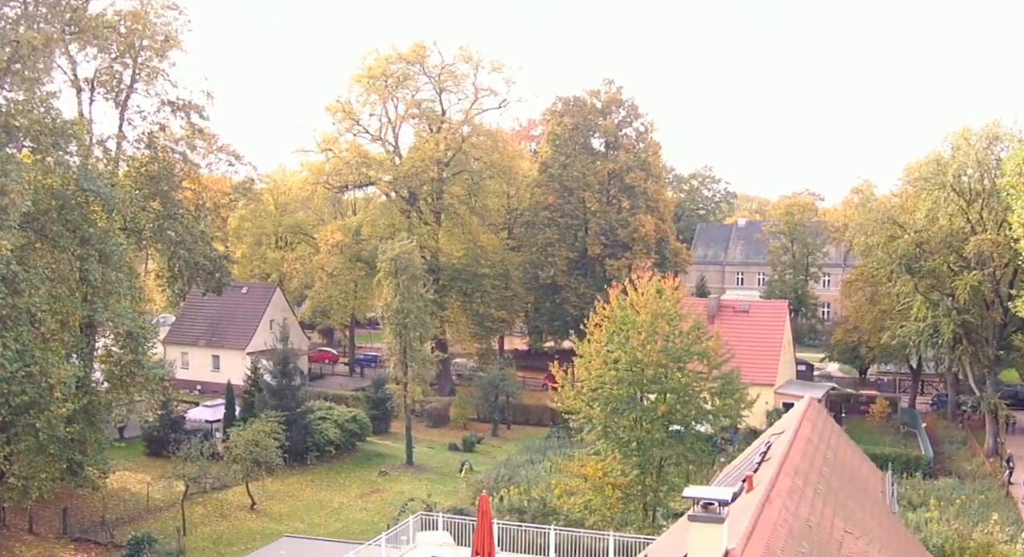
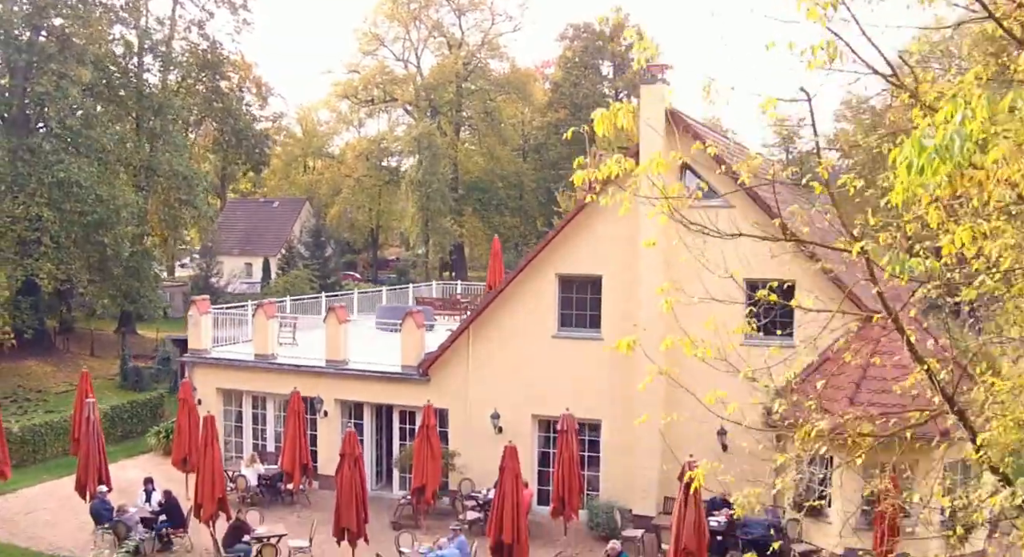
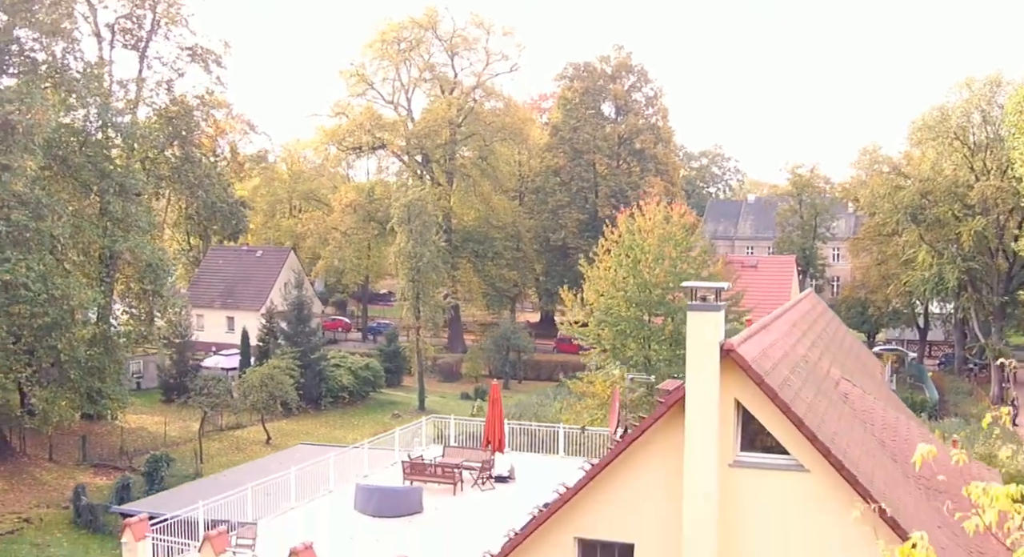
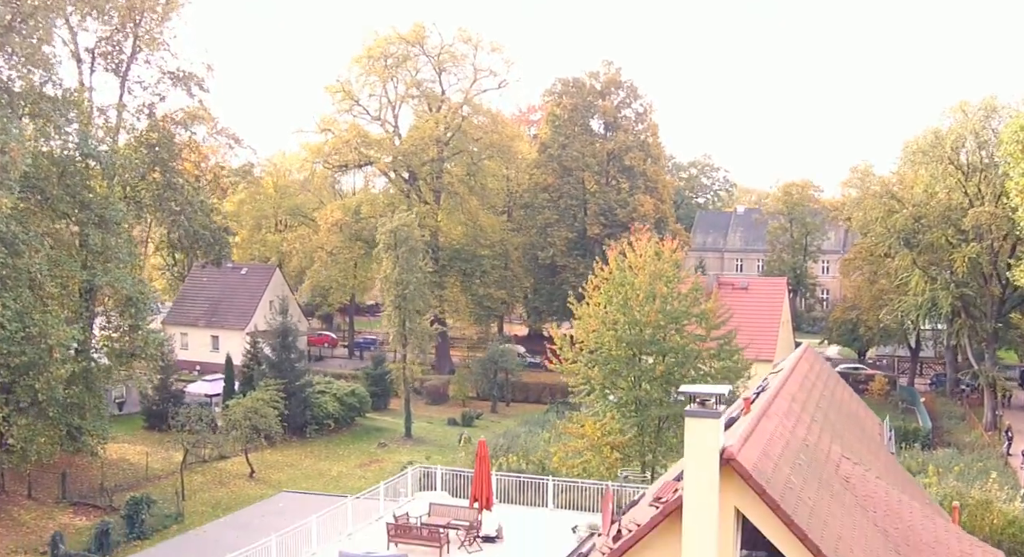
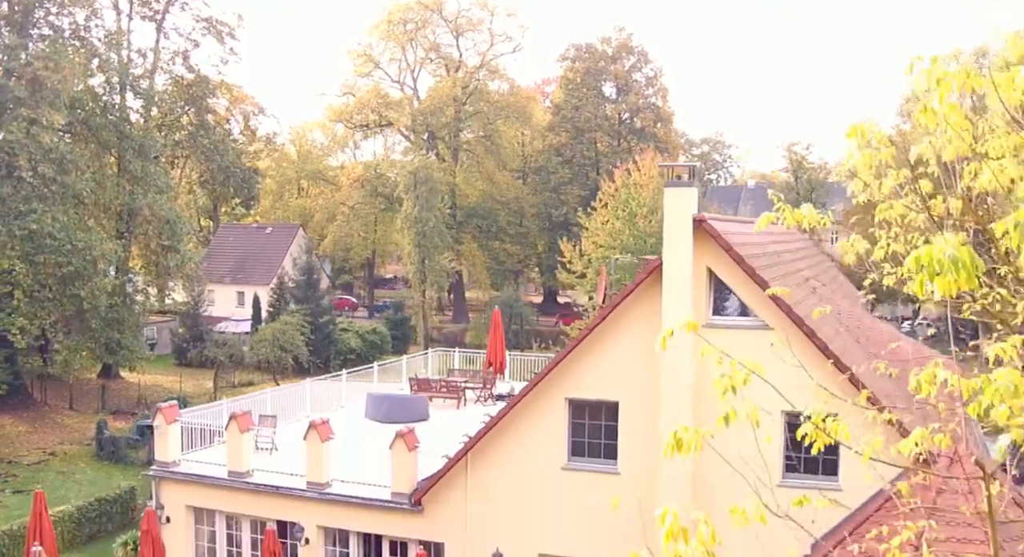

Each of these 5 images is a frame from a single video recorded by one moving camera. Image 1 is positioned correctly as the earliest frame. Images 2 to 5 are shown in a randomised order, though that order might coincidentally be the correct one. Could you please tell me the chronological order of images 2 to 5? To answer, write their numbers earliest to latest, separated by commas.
4, 3, 5, 2
